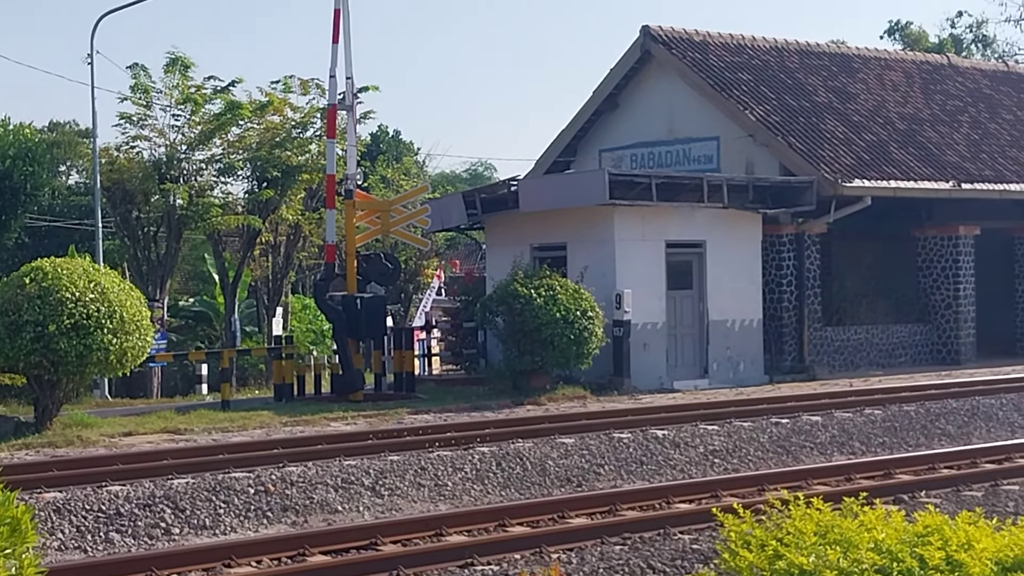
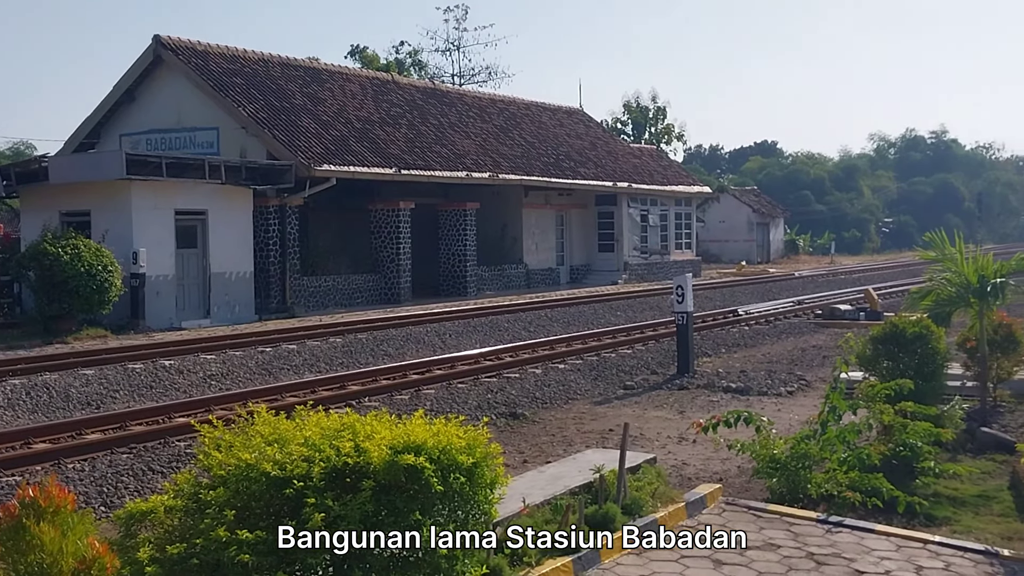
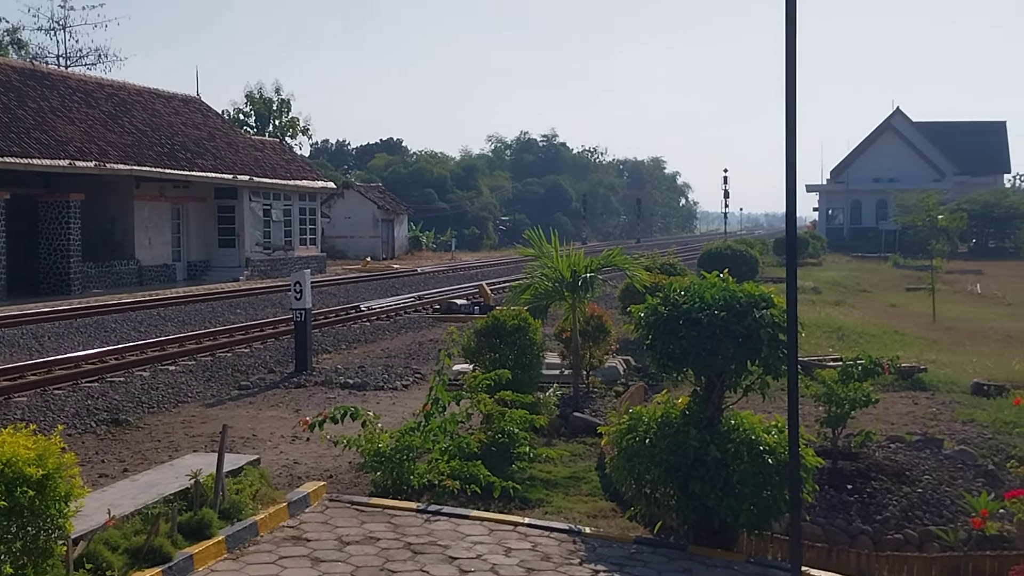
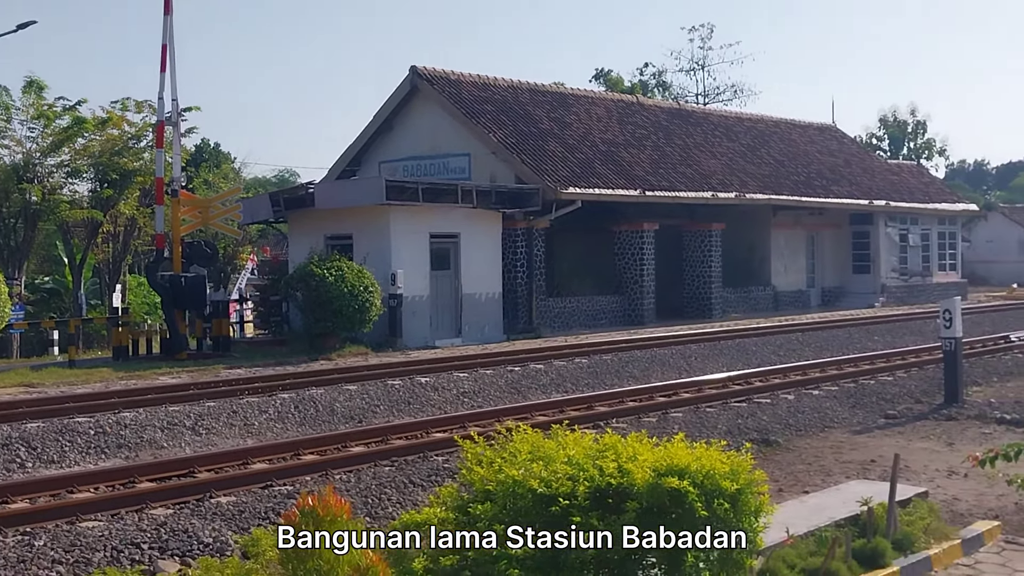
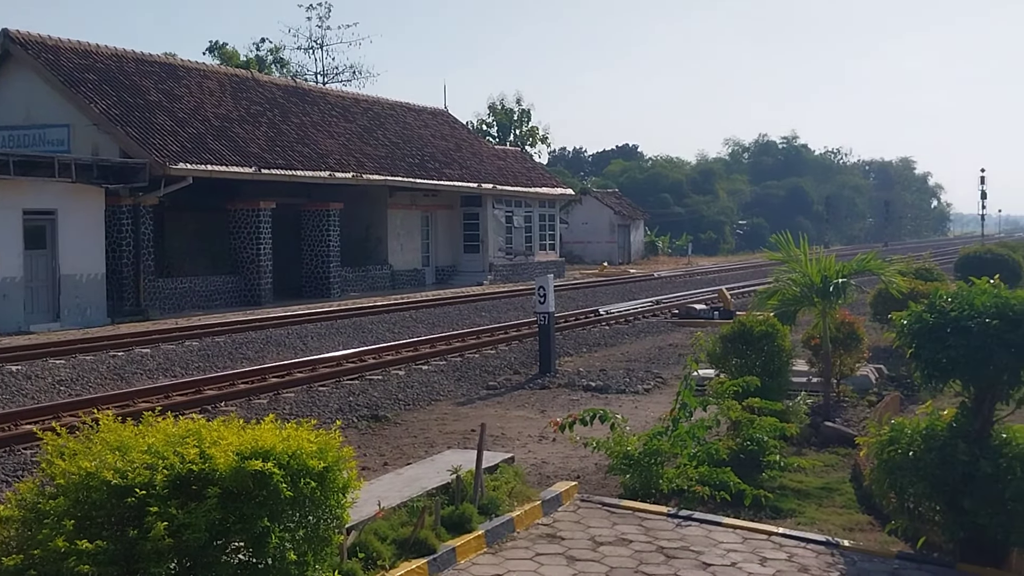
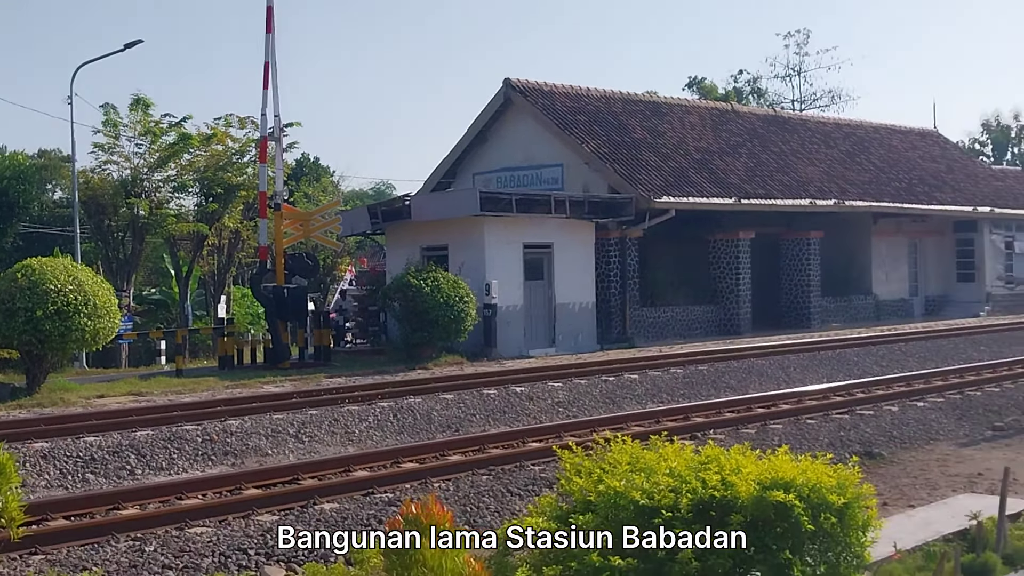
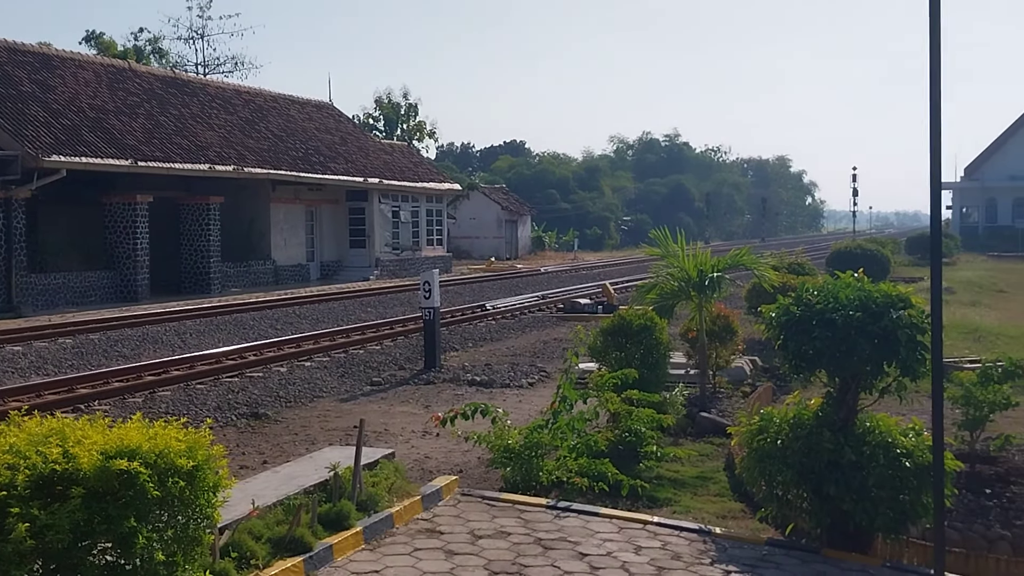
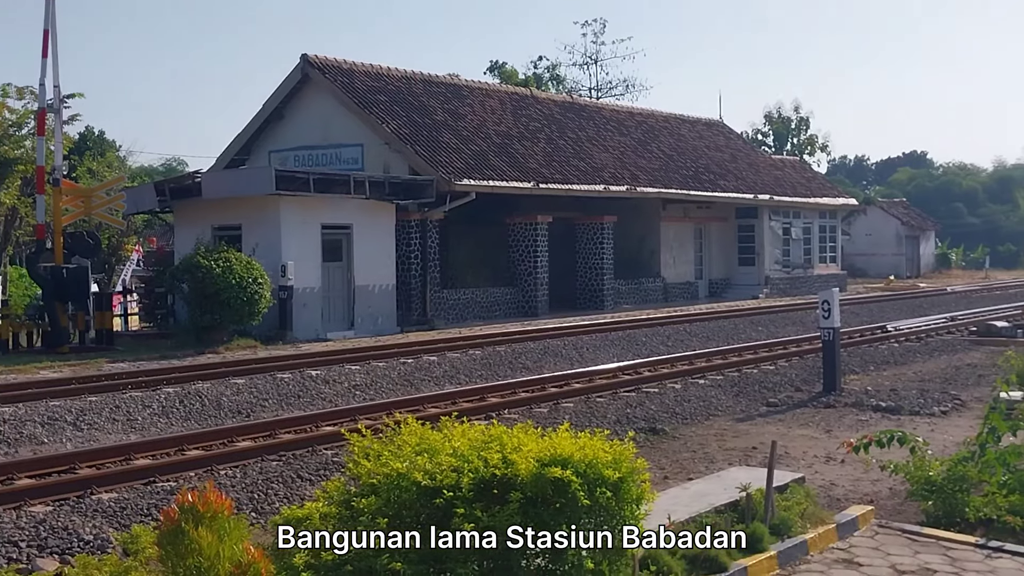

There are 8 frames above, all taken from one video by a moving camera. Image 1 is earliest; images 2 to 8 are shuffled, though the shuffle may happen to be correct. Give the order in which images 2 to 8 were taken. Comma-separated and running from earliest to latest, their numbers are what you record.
6, 4, 8, 2, 5, 7, 3
